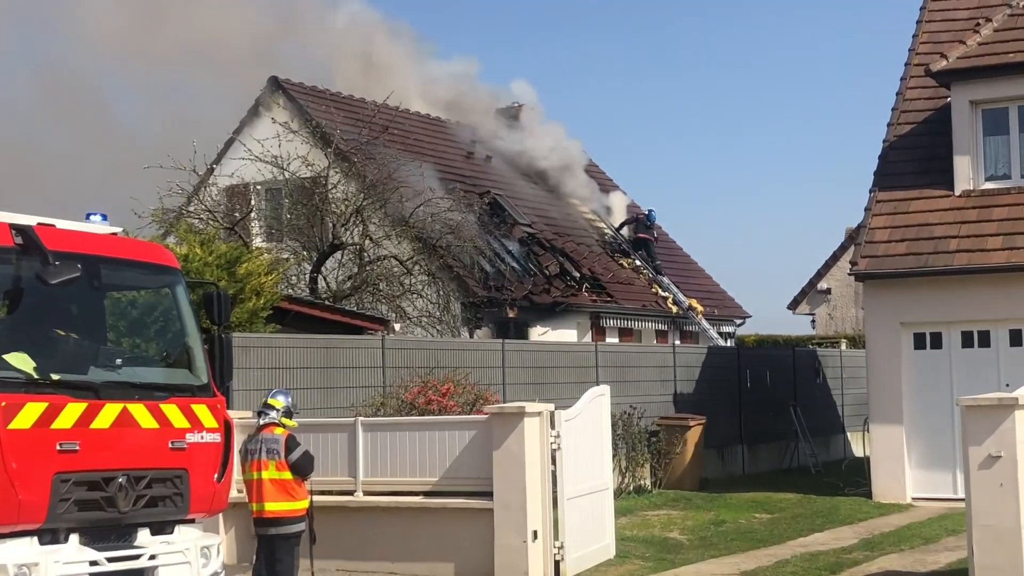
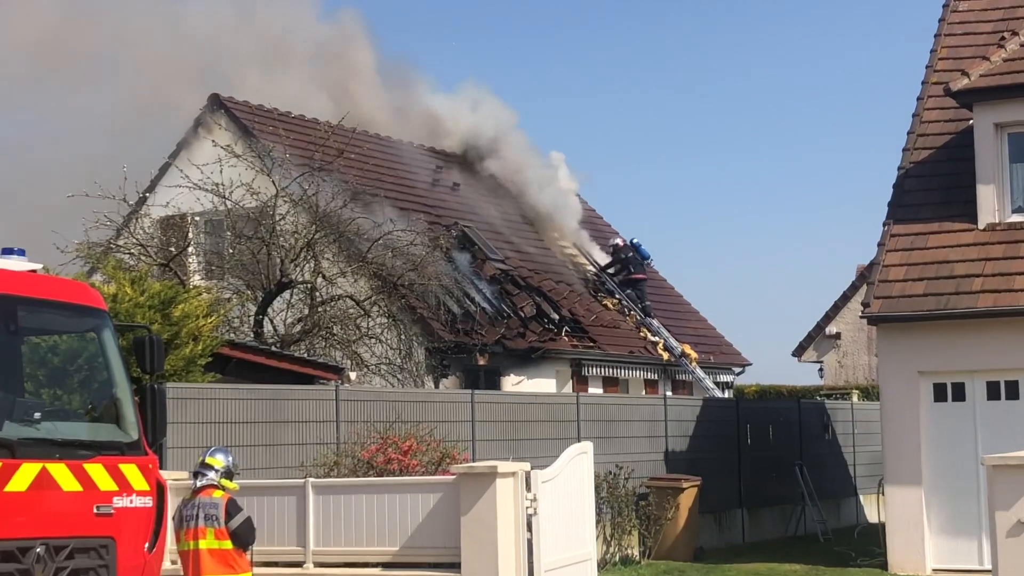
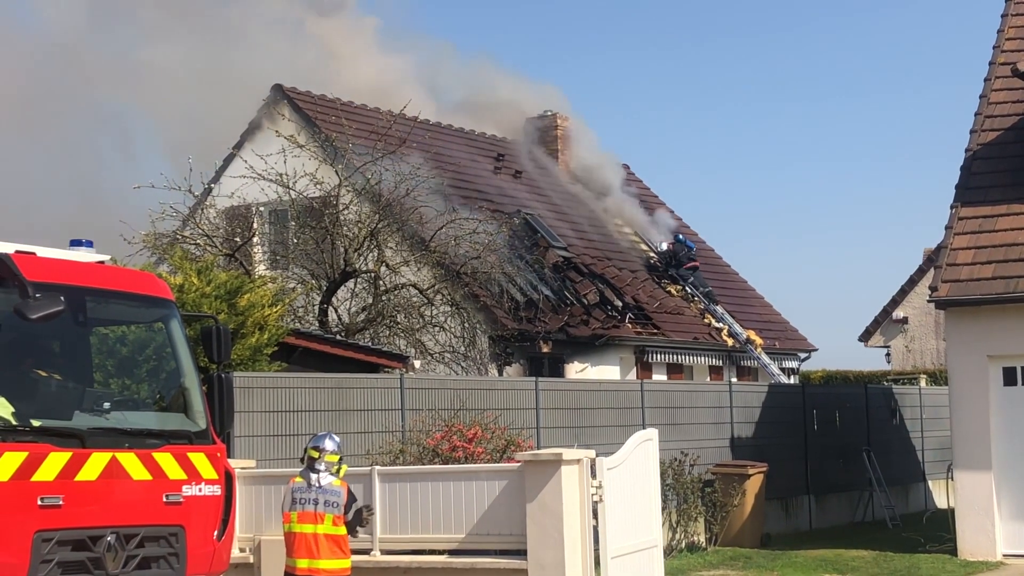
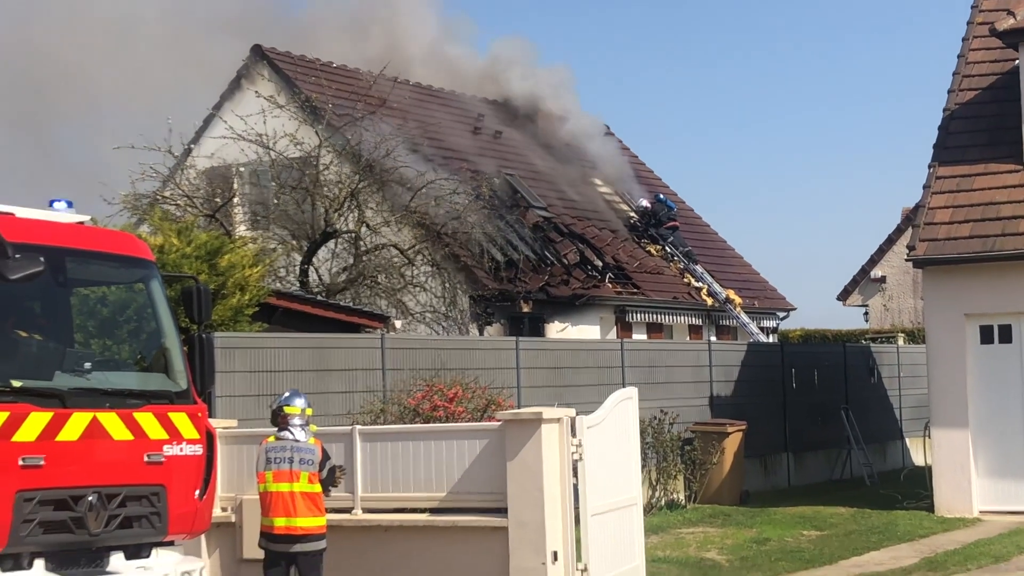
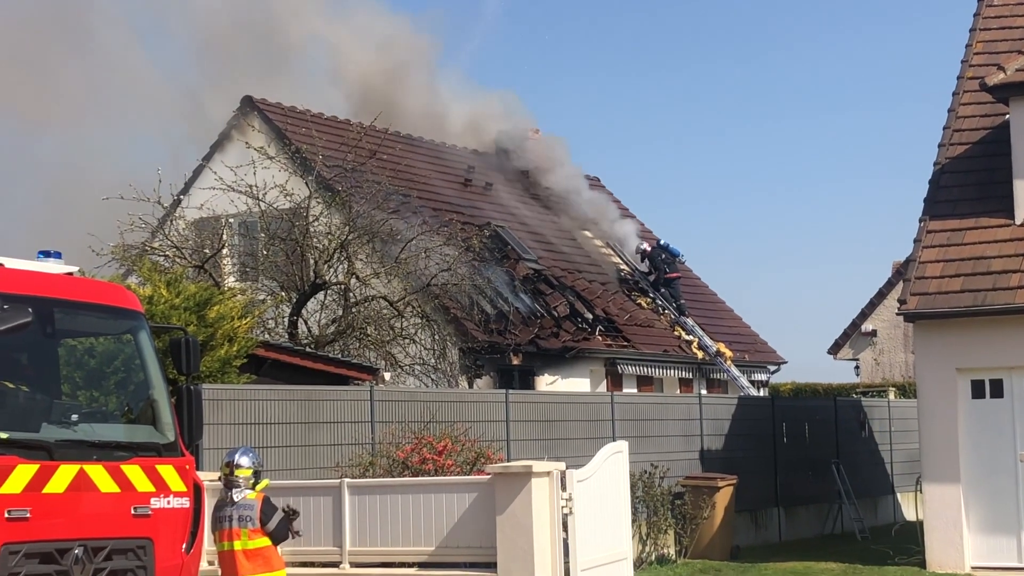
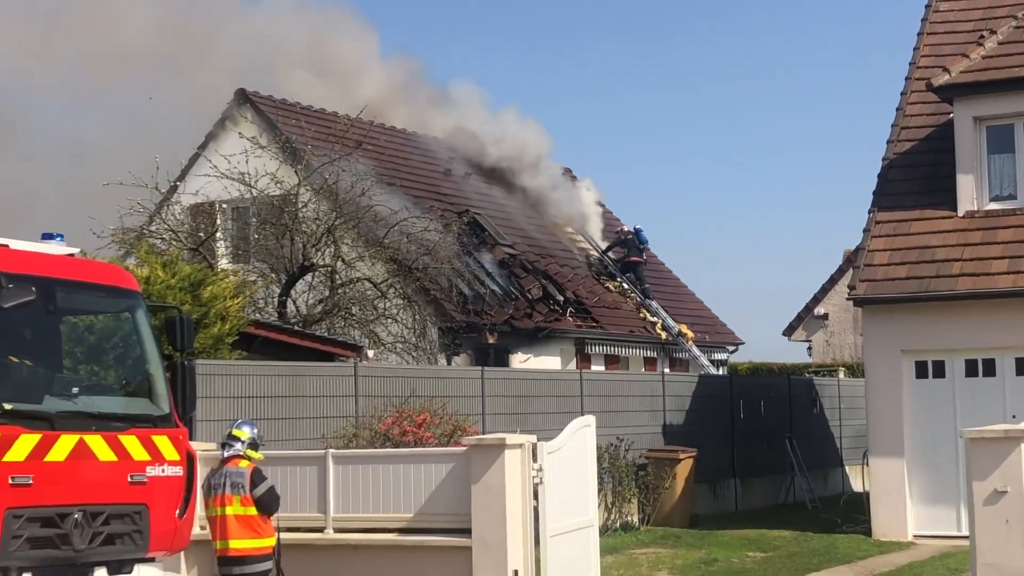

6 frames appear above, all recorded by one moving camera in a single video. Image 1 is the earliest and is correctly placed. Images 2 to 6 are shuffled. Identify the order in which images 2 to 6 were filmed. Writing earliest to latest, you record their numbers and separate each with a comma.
6, 2, 5, 3, 4
